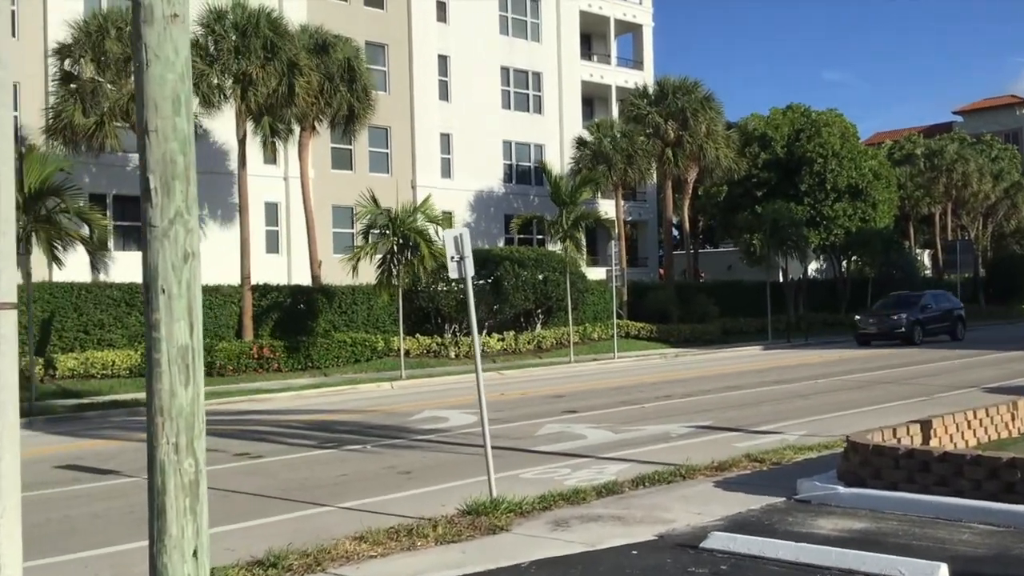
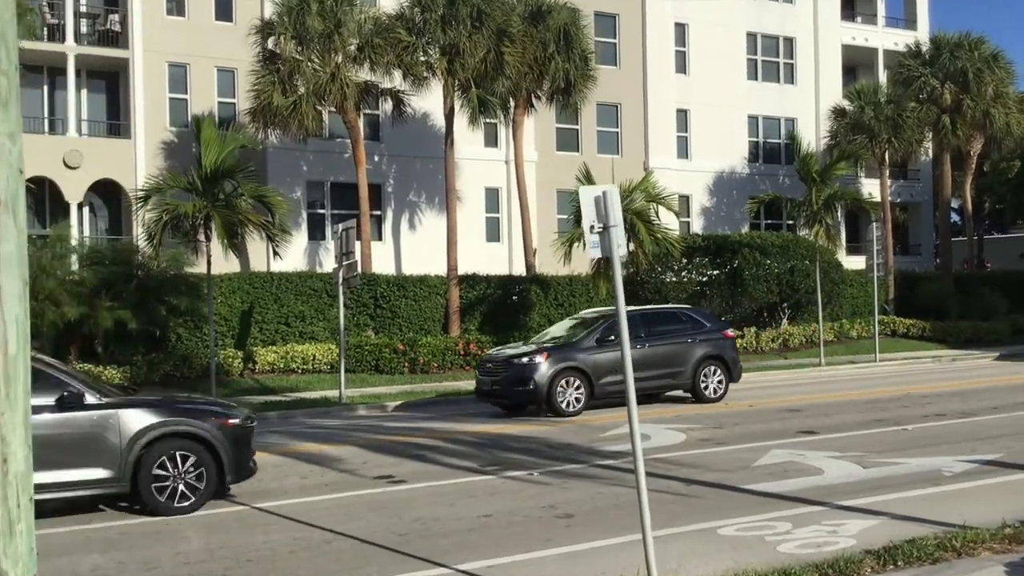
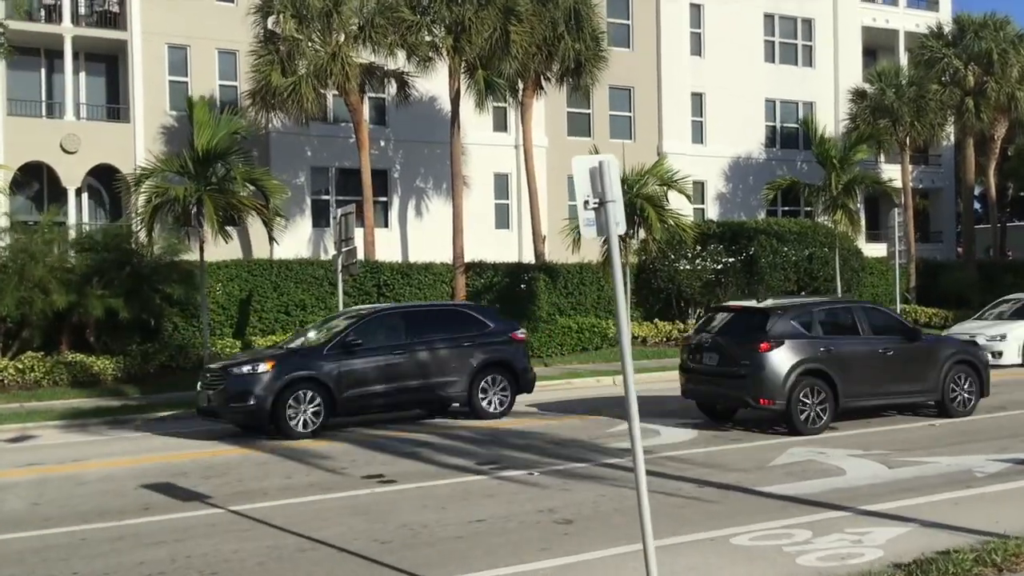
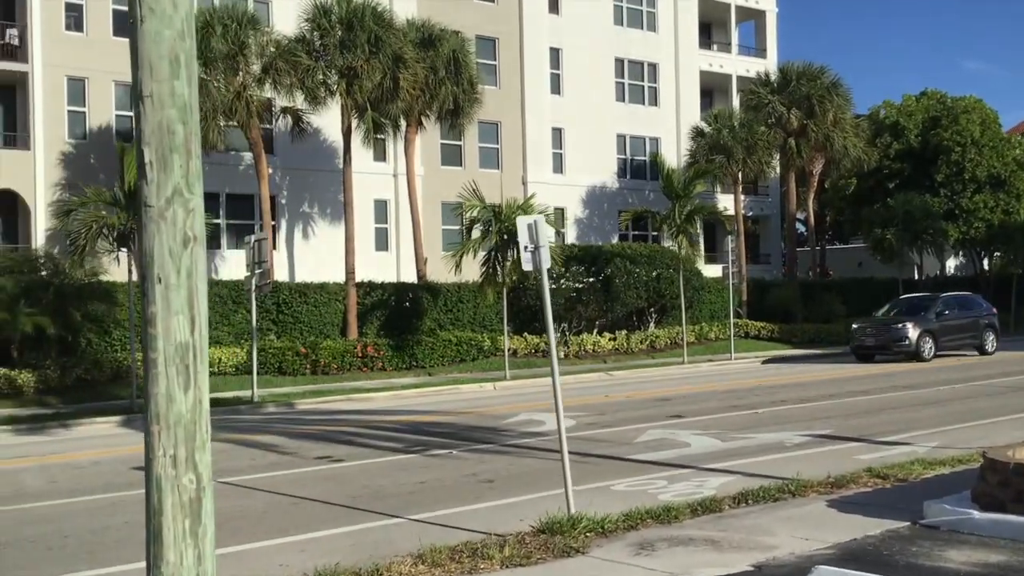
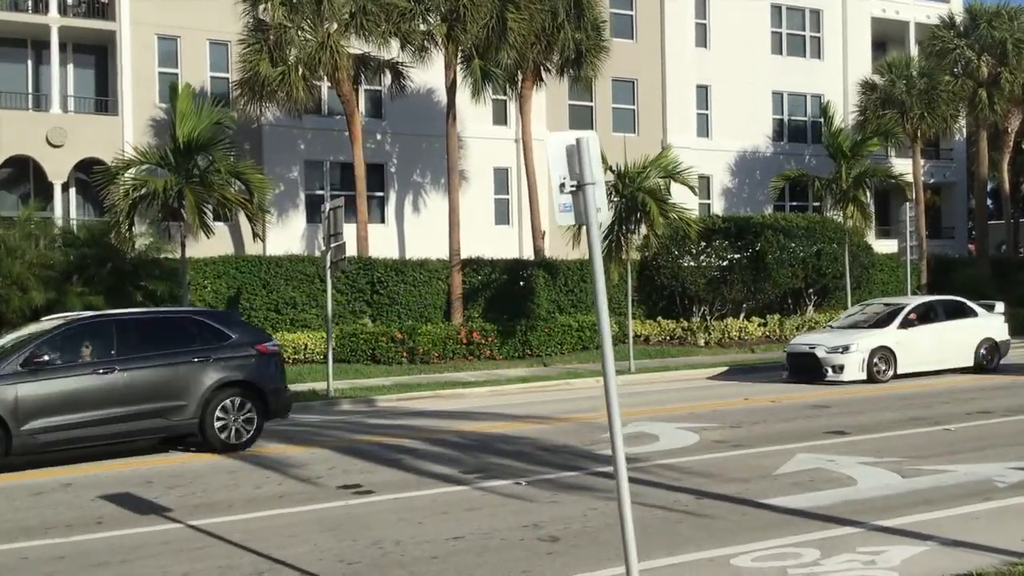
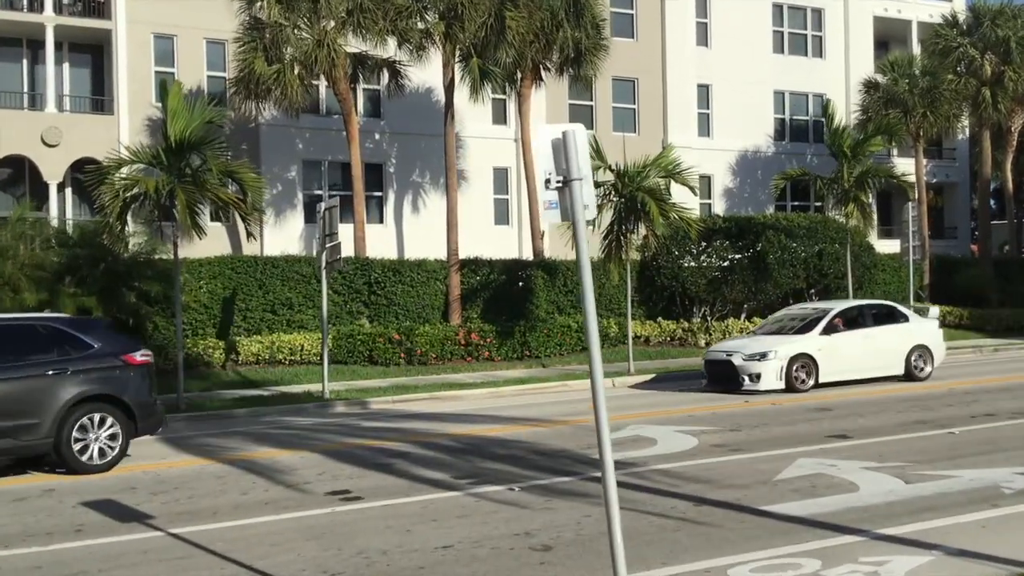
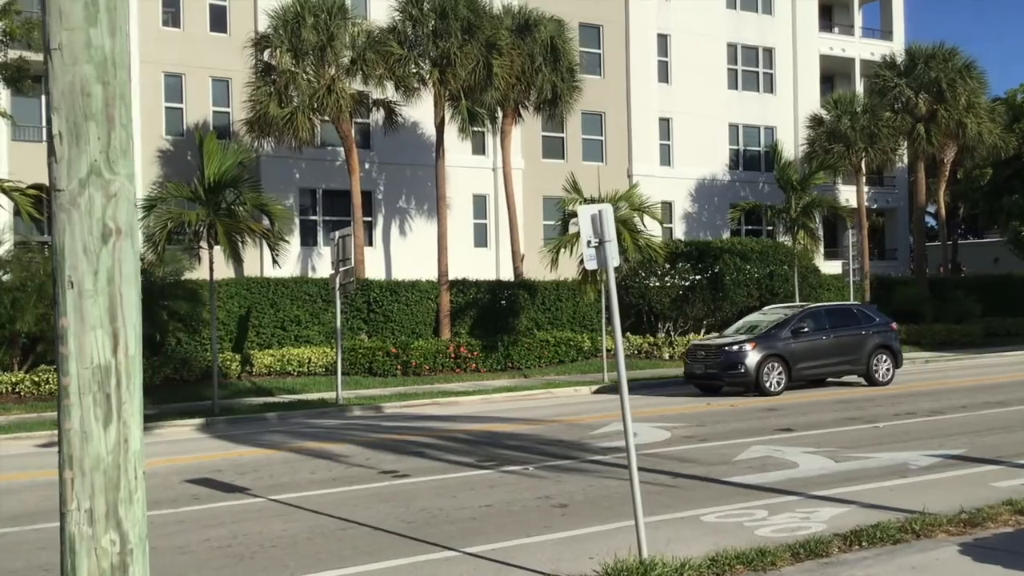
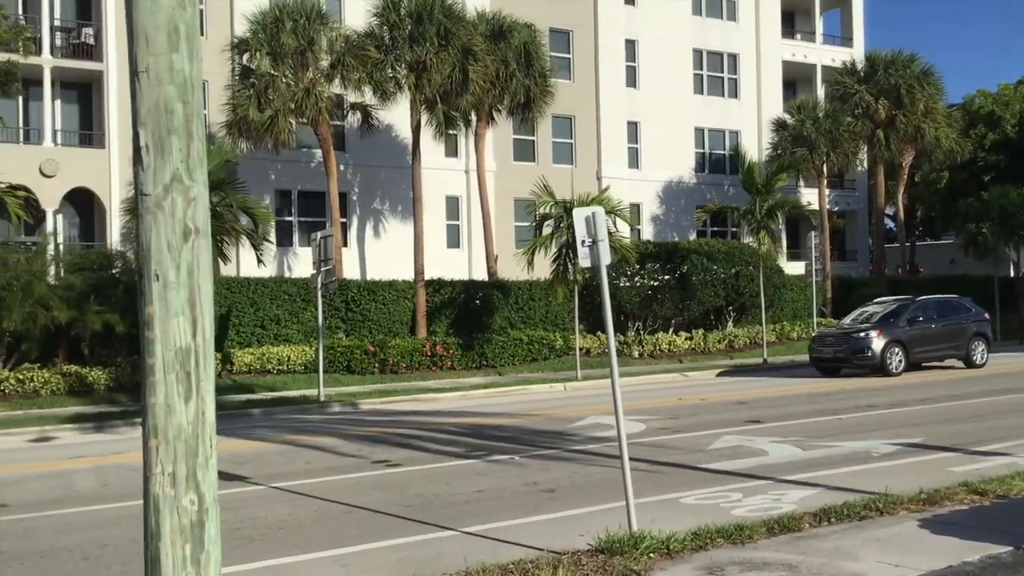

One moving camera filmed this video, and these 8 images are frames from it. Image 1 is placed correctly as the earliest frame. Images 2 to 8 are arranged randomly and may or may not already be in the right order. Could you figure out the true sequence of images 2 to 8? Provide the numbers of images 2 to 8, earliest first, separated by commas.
4, 8, 7, 2, 3, 5, 6
